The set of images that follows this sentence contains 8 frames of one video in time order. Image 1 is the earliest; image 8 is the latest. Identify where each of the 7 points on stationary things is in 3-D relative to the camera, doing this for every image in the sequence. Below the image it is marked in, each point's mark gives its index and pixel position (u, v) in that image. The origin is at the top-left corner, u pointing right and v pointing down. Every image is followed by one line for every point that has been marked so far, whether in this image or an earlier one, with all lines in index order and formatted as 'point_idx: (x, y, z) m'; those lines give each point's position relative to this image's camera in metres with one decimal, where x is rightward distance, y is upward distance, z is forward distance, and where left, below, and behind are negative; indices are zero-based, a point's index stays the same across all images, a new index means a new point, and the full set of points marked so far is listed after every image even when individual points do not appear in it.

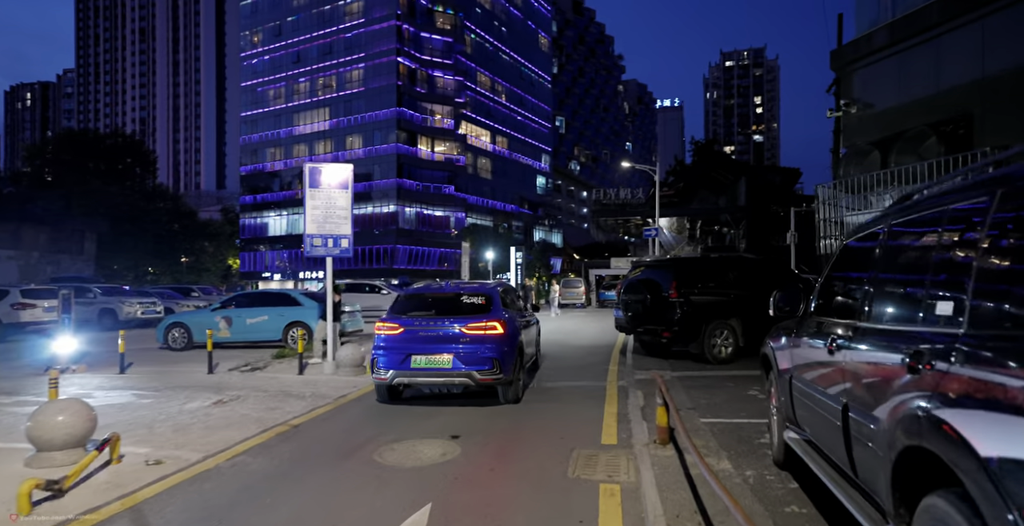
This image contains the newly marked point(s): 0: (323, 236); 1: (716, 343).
0: (-3.3, +0.5, +10.7) m
1: (+3.4, -1.4, +10.4) m
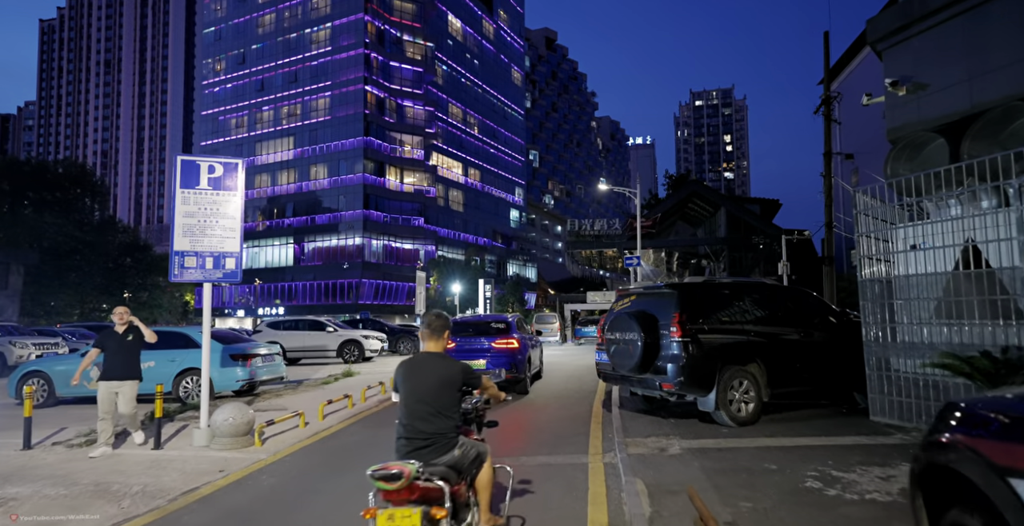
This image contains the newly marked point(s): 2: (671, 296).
0: (-3.9, +0.1, +7.8) m
1: (+2.8, -1.7, +7.7) m
2: (+2.0, -0.4, +7.9) m
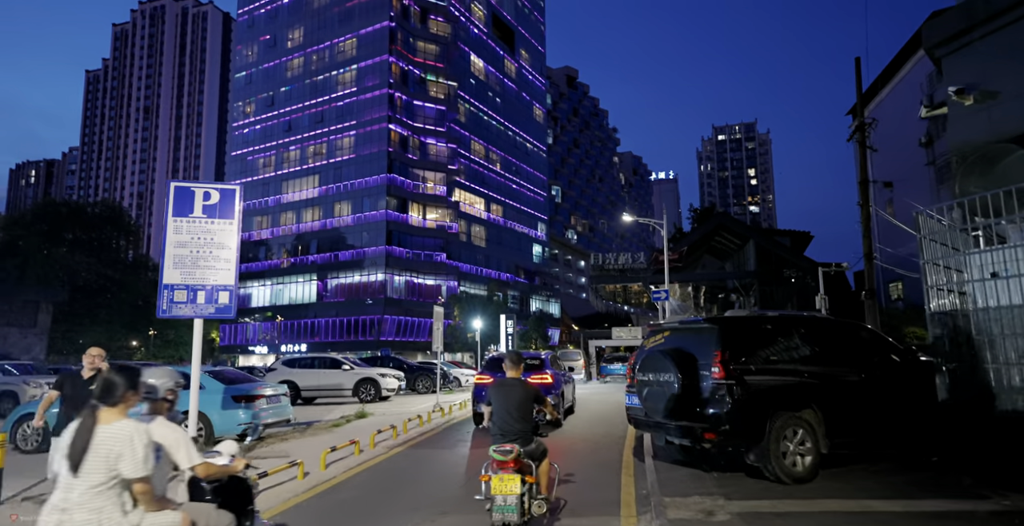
0: (-3.7, -0.3, +7.2) m
1: (+3.0, -2.0, +6.7) m
2: (+2.2, -0.8, +7.0) m
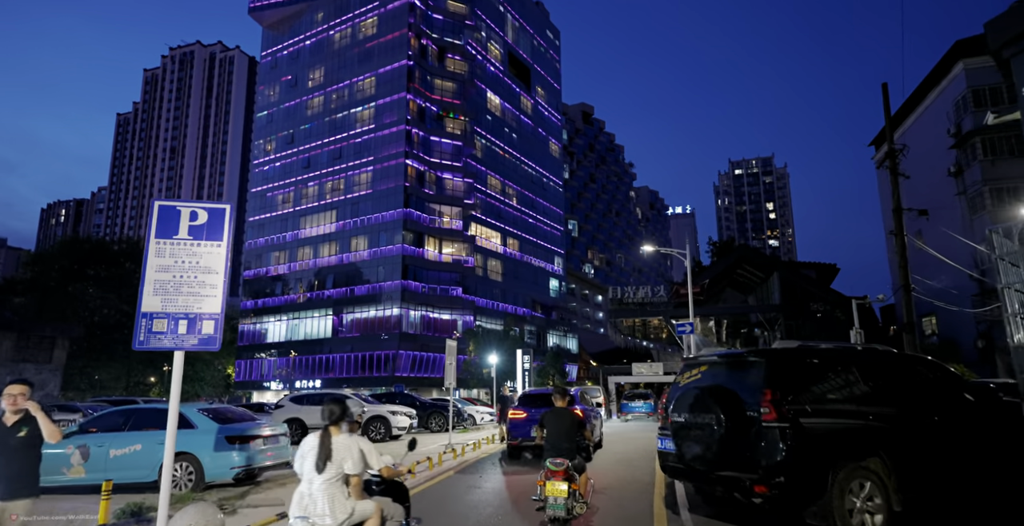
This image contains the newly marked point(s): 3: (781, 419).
0: (-3.5, -0.5, +6.5) m
1: (+3.1, -2.3, +5.7) m
2: (+2.4, -1.0, +6.1) m
3: (+2.5, -1.4, +5.8) m
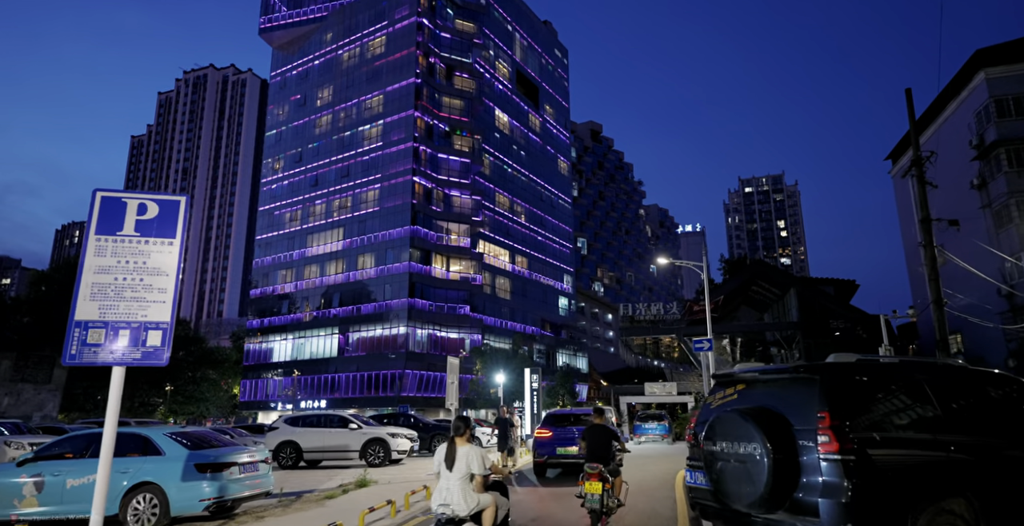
0: (-3.5, -0.5, +5.5) m
1: (+3.1, -2.2, +4.6) m
2: (+2.4, -1.0, +5.1) m
3: (+2.5, -1.4, +4.7) m
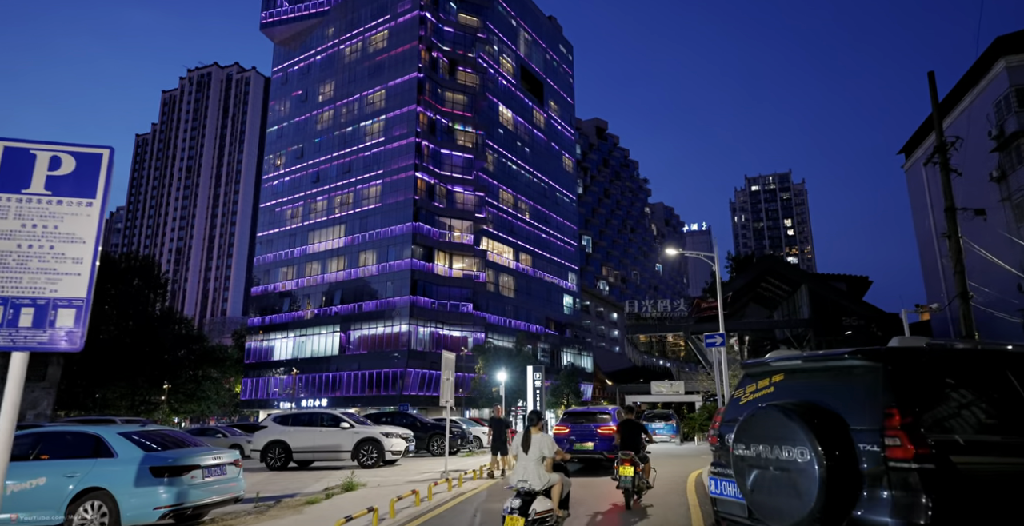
0: (-3.6, -0.3, +4.5) m
1: (+3.0, -2.0, +3.6) m
2: (+2.3, -0.7, +4.1) m
3: (+2.4, -1.1, +3.6) m
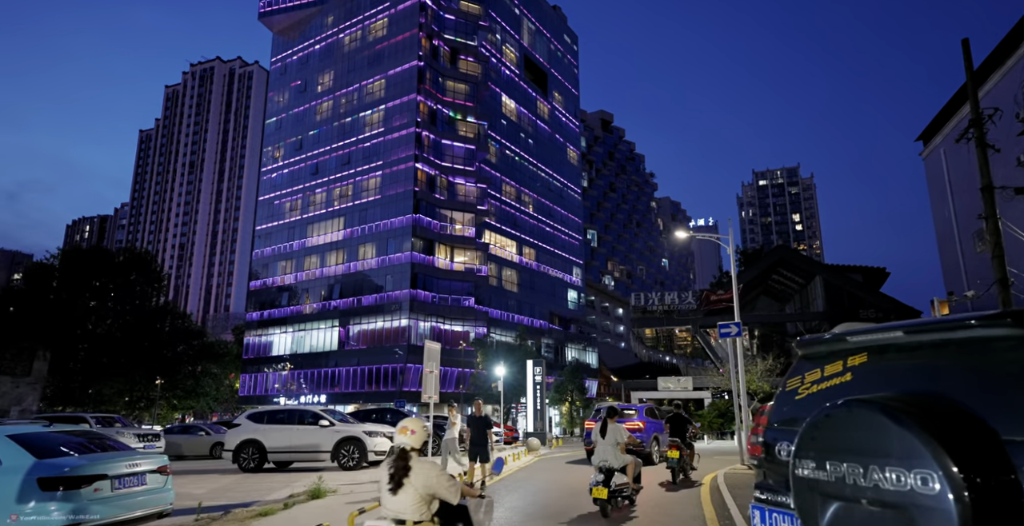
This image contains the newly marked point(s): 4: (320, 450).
0: (-3.9, +0.1, +3.0) m
1: (+2.8, -1.6, +2.0) m
2: (+2.0, -0.4, +2.5) m
3: (+2.1, -0.8, +2.1) m
4: (-5.1, -4.9, +16.3) m
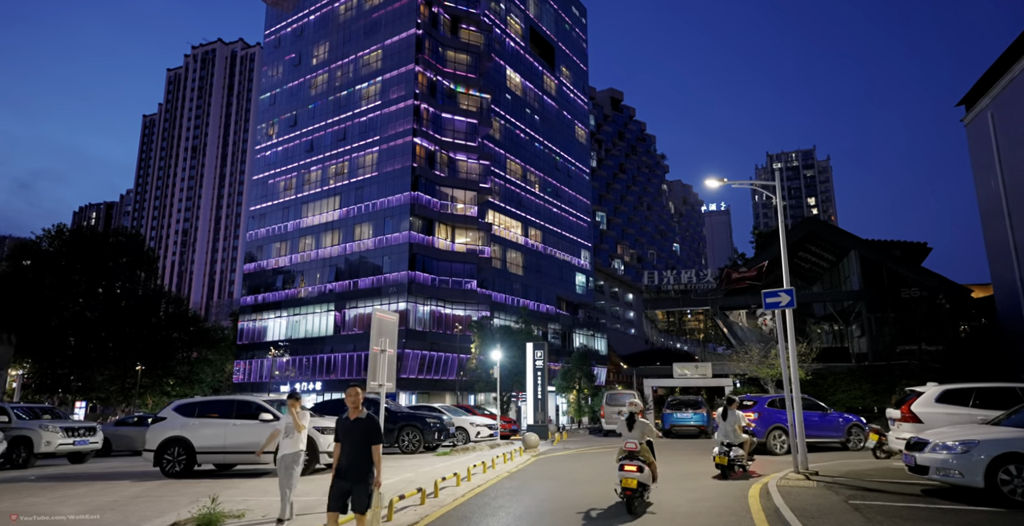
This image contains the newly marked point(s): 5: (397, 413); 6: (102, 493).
0: (-4.3, +0.8, -0.4) m
1: (+2.3, -0.9, -1.4) m
2: (+1.6, +0.3, -1.0) m
3: (+1.6, -0.1, -1.4) m
4: (-5.3, -4.0, +13.1) m
5: (-3.5, -4.3, +18.1) m
6: (-7.4, -4.1, +11.2) m
